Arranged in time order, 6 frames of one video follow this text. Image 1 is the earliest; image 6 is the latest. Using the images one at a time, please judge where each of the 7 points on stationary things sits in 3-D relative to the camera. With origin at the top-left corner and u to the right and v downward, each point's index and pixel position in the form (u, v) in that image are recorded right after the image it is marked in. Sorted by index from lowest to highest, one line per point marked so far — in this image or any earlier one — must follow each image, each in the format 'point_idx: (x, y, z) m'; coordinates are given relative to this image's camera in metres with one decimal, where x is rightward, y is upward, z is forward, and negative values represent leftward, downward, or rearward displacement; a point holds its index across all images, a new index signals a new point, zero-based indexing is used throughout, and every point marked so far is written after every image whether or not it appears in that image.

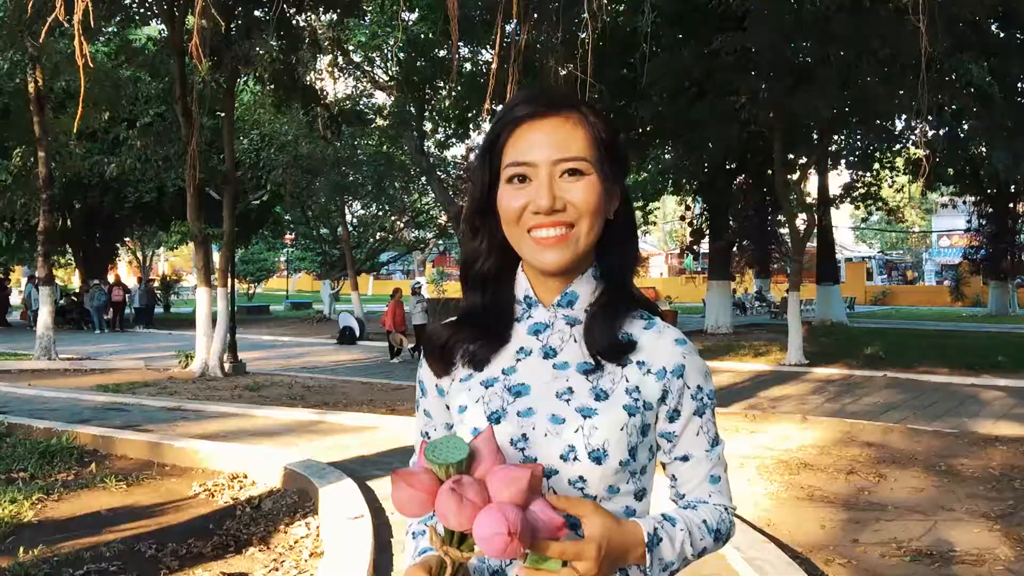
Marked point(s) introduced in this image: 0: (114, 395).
0: (-3.9, -1.0, +8.3) m
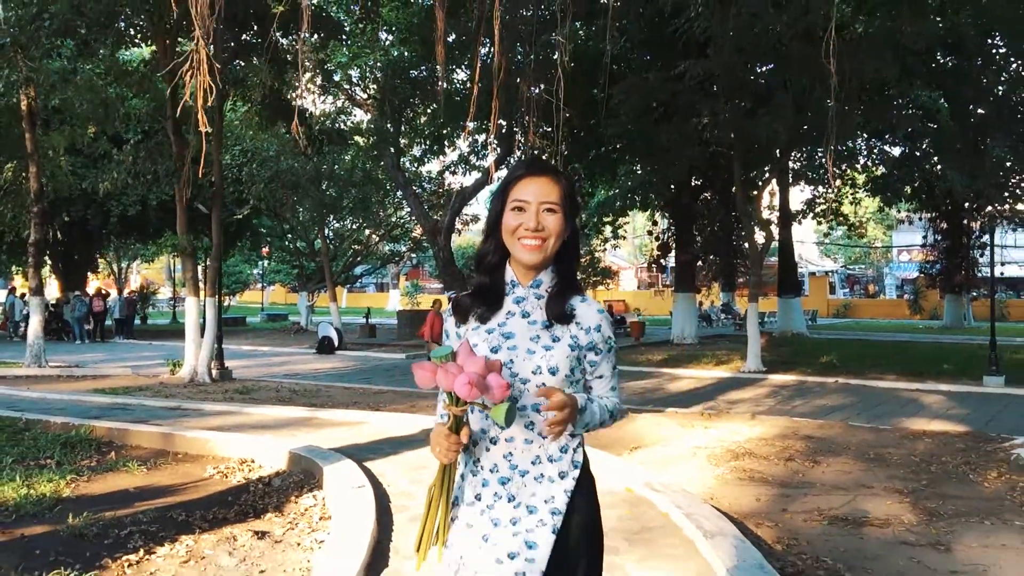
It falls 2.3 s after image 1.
0: (-4.1, -1.1, +8.8) m
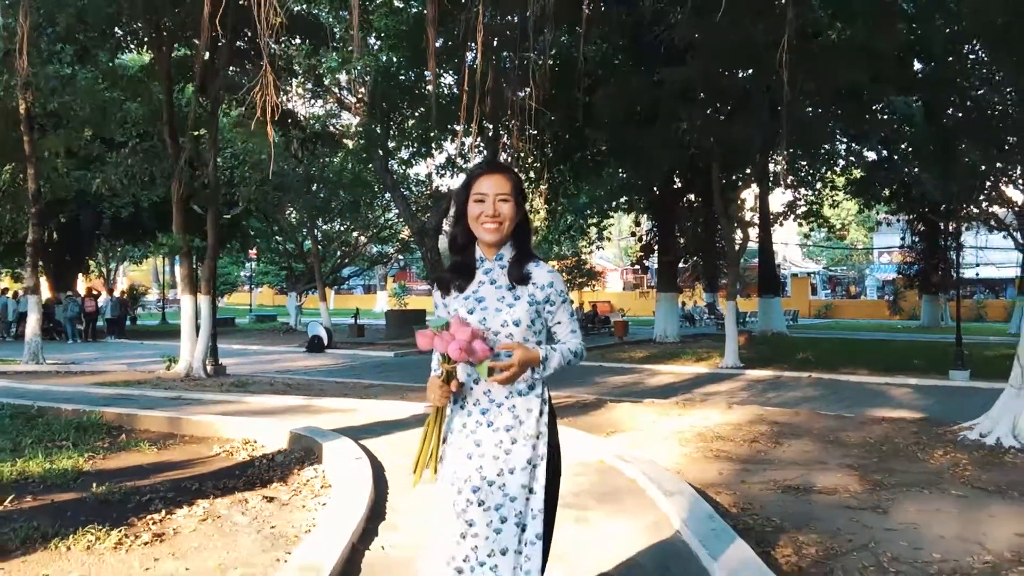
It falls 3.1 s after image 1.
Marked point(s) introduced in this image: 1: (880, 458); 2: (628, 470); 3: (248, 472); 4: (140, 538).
0: (-4.3, -1.1, +9.2) m
1: (+2.7, -1.2, +6.2) m
2: (+0.7, -1.0, +4.7) m
3: (-1.6, -1.1, +5.1) m
4: (-1.6, -1.1, +3.8) m
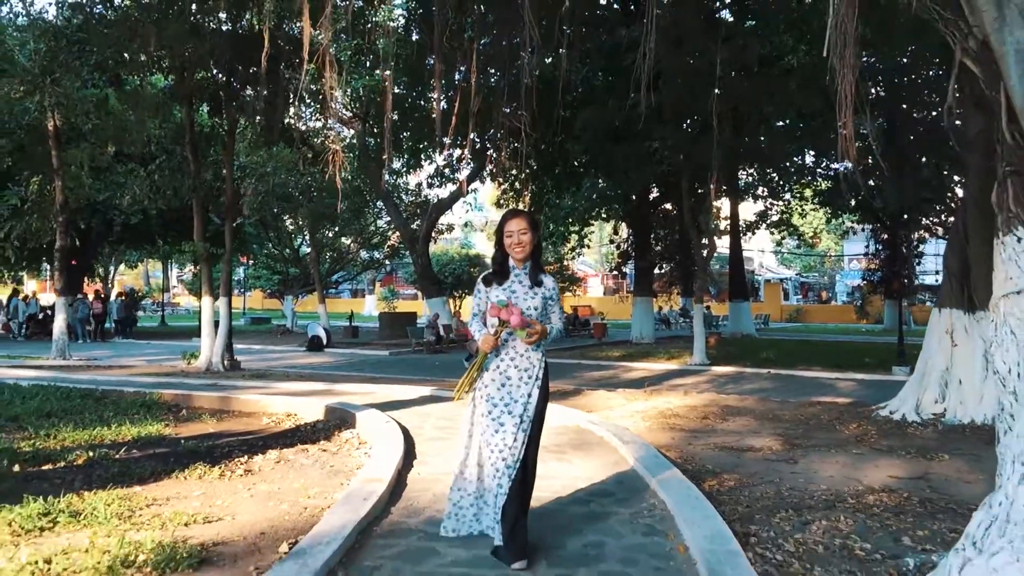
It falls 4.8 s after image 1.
0: (-4.4, -1.1, +10.5) m
1: (+2.6, -1.3, +7.6) m
2: (+0.6, -1.0, +6.1) m
3: (-1.6, -1.1, +6.4) m
4: (-1.7, -1.1, +5.1) m
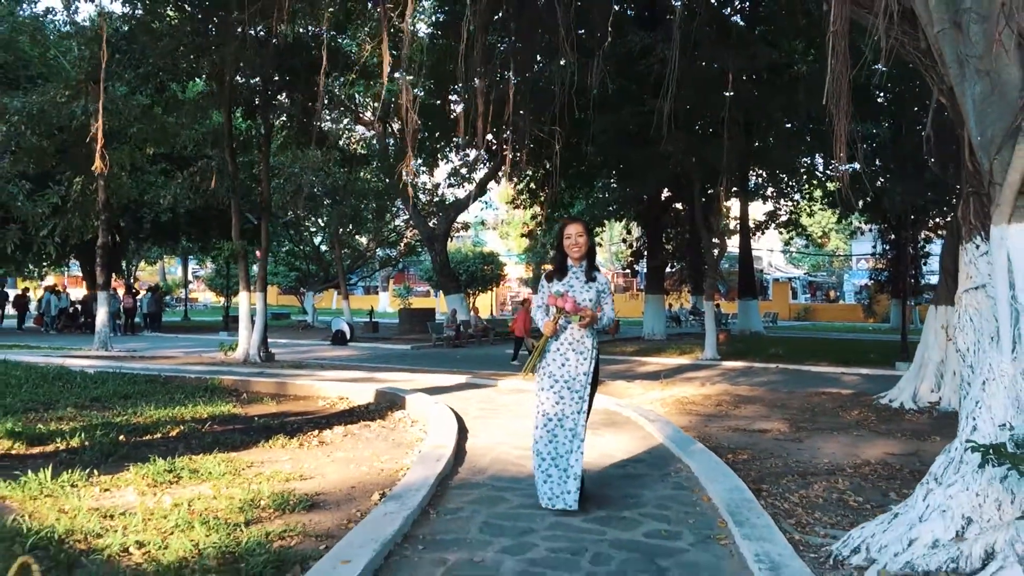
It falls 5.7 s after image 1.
0: (-4.1, -1.1, +11.2) m
1: (+2.9, -1.2, +8.3) m
2: (+0.9, -1.0, +6.8) m
3: (-1.3, -1.1, +7.1) m
4: (-1.4, -1.1, +5.9) m
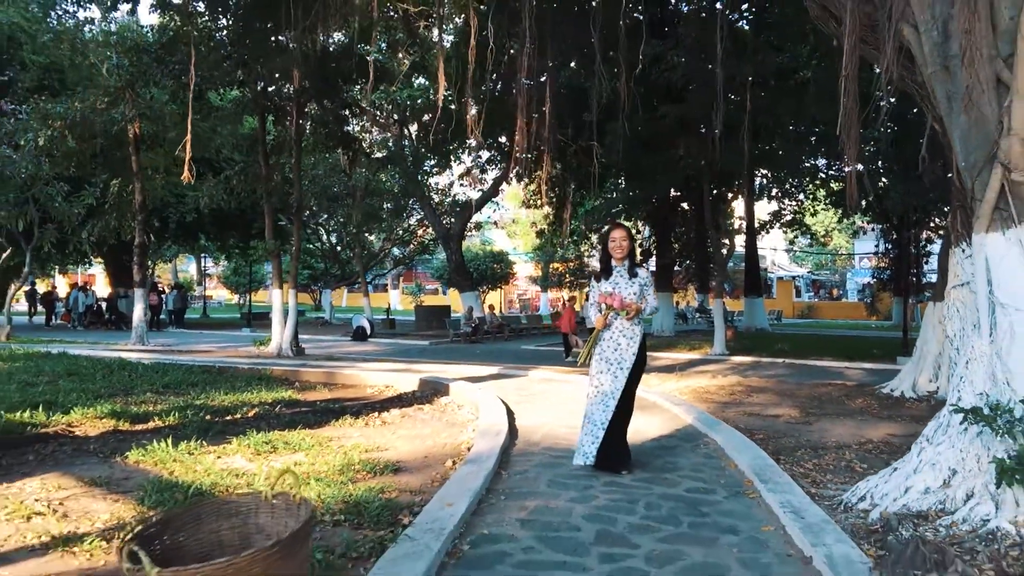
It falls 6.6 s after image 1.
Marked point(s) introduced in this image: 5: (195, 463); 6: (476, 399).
0: (-3.7, -1.0, +11.9) m
1: (+3.3, -1.2, +9.0) m
2: (+1.2, -1.0, +7.5) m
3: (-1.0, -1.0, +7.9) m
4: (-1.1, -1.0, +6.6) m
5: (-1.7, -1.0, +4.6) m
6: (-0.3, -1.0, +7.2) m
